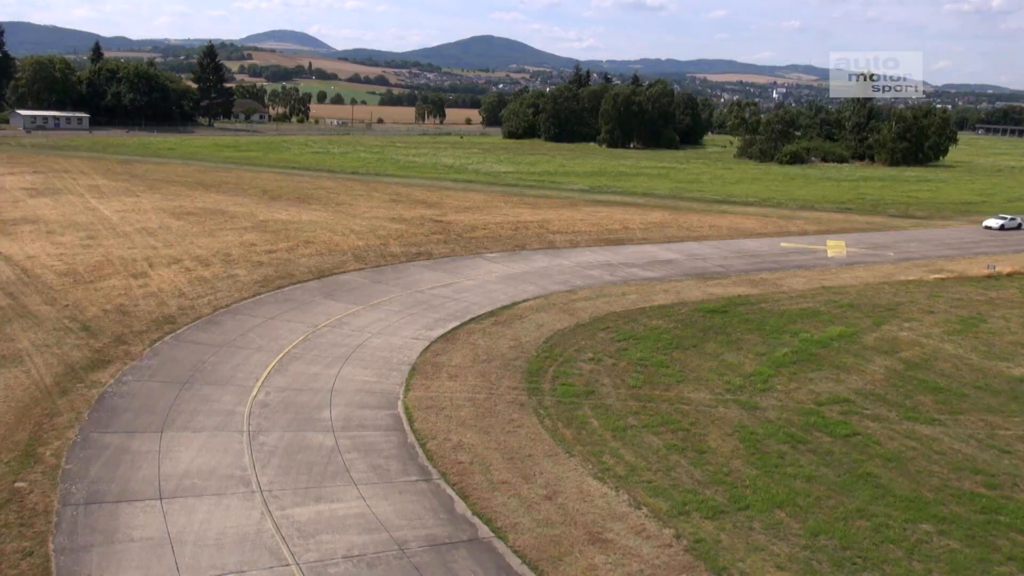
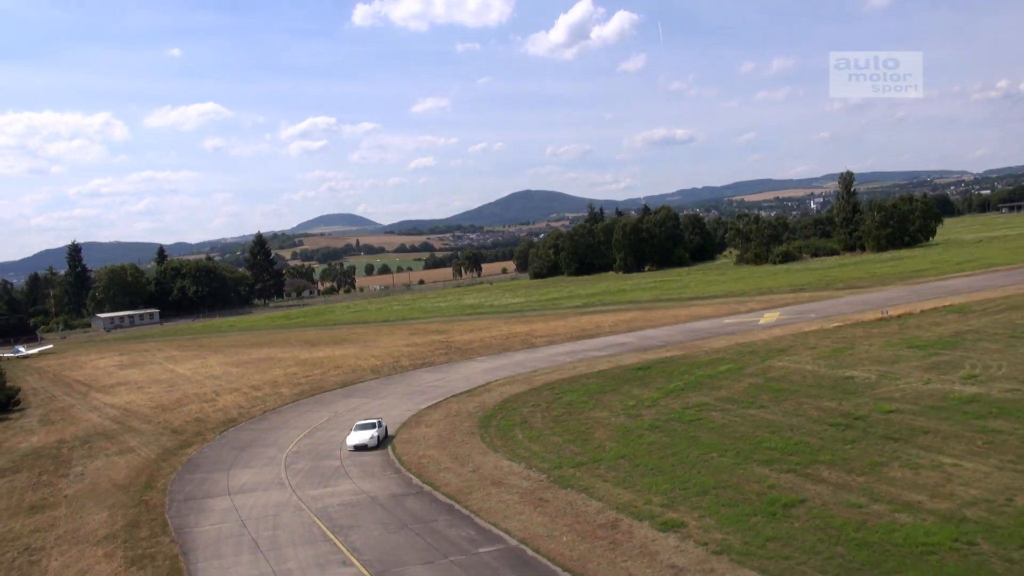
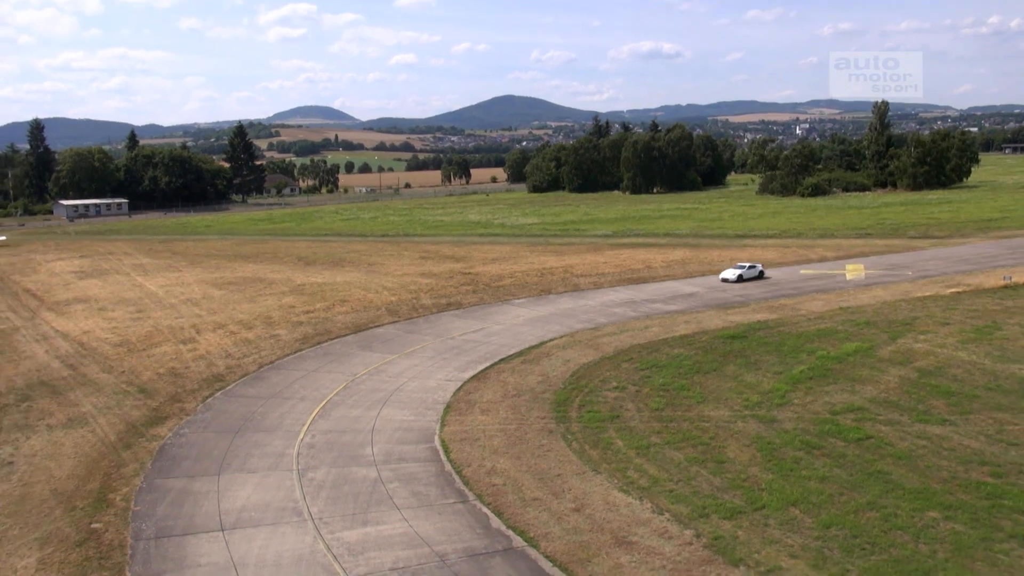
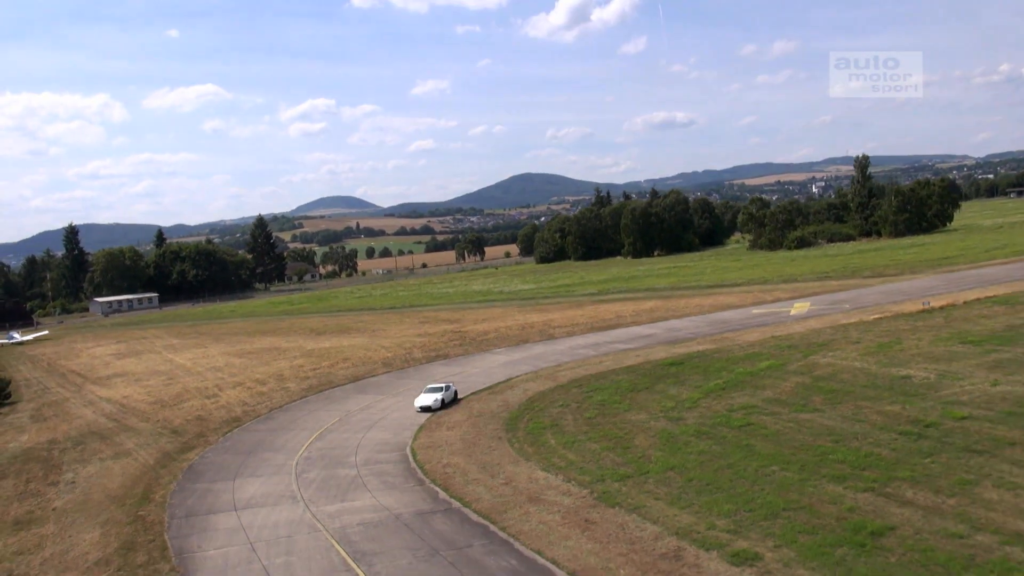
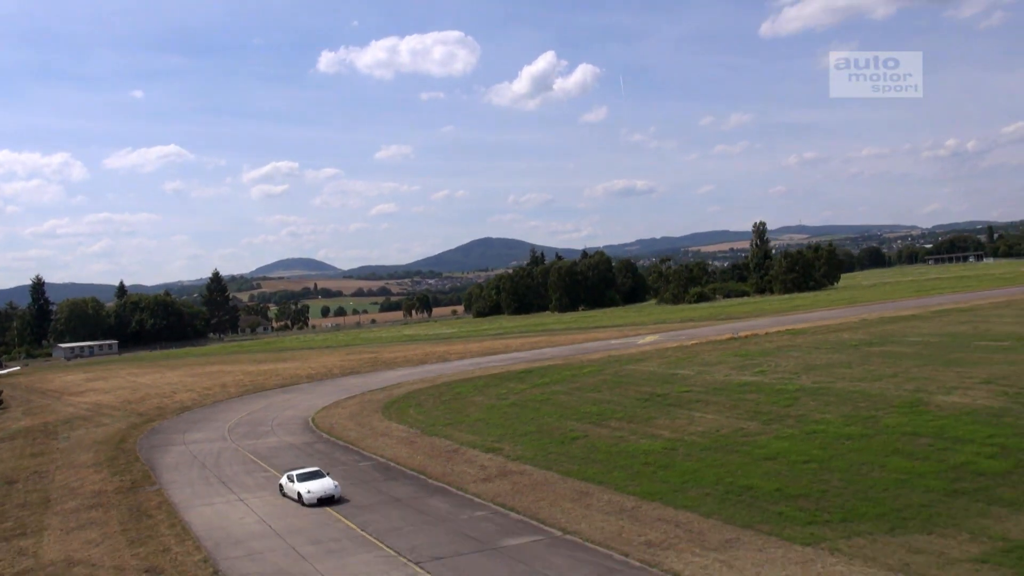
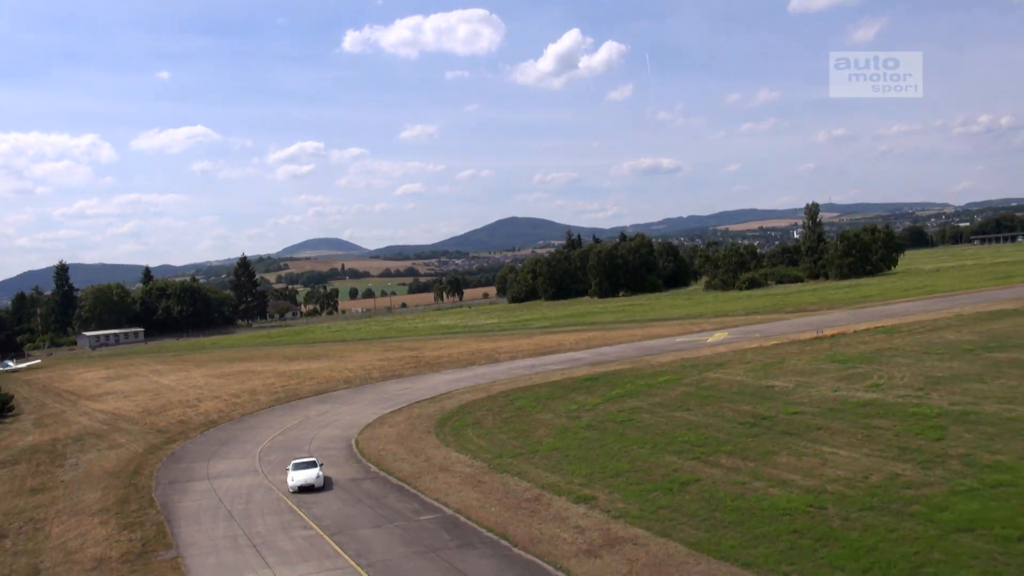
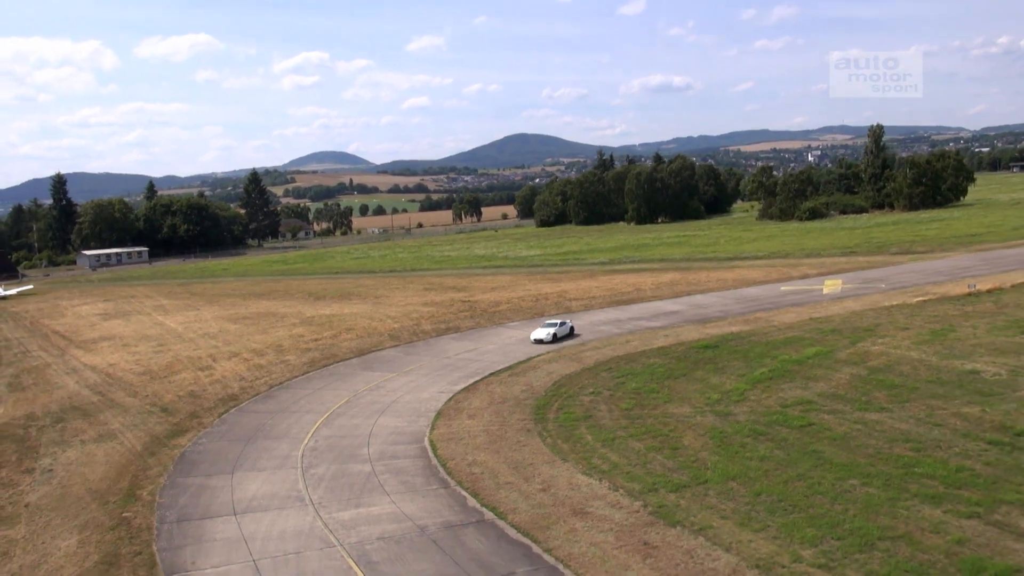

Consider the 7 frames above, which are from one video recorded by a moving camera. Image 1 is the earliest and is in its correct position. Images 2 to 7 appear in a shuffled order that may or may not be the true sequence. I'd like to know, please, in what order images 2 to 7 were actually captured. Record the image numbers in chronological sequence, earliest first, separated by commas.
3, 7, 4, 2, 6, 5
